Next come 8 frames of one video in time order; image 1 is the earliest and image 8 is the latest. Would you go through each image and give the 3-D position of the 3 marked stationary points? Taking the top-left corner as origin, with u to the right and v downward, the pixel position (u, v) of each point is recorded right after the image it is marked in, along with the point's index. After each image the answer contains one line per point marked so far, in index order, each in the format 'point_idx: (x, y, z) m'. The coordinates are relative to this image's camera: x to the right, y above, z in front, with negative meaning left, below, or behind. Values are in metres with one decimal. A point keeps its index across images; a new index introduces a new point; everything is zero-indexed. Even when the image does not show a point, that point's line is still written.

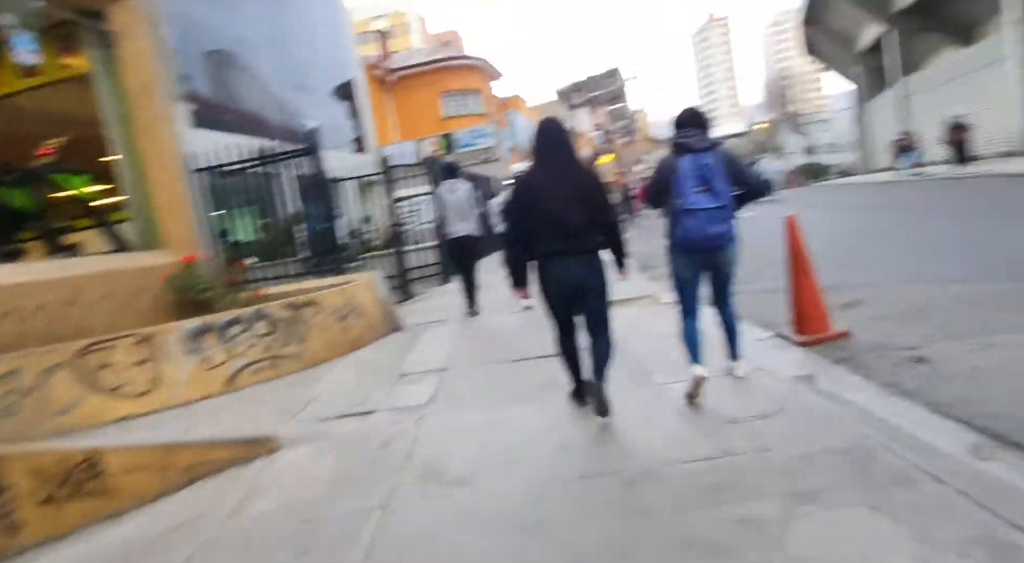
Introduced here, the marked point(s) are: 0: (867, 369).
0: (+2.2, -0.5, +3.8) m
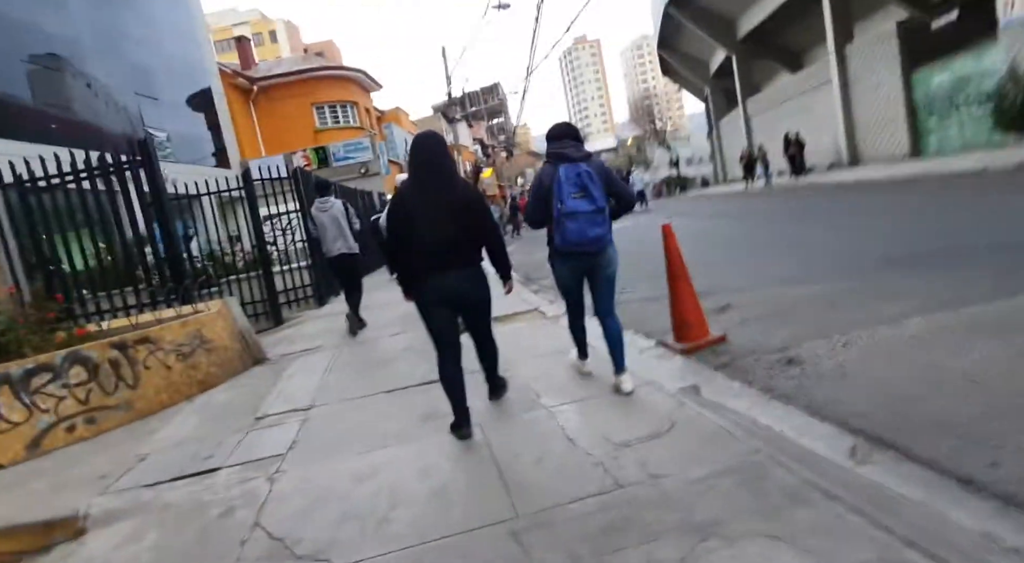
0: (+1.4, -0.6, +3.8) m
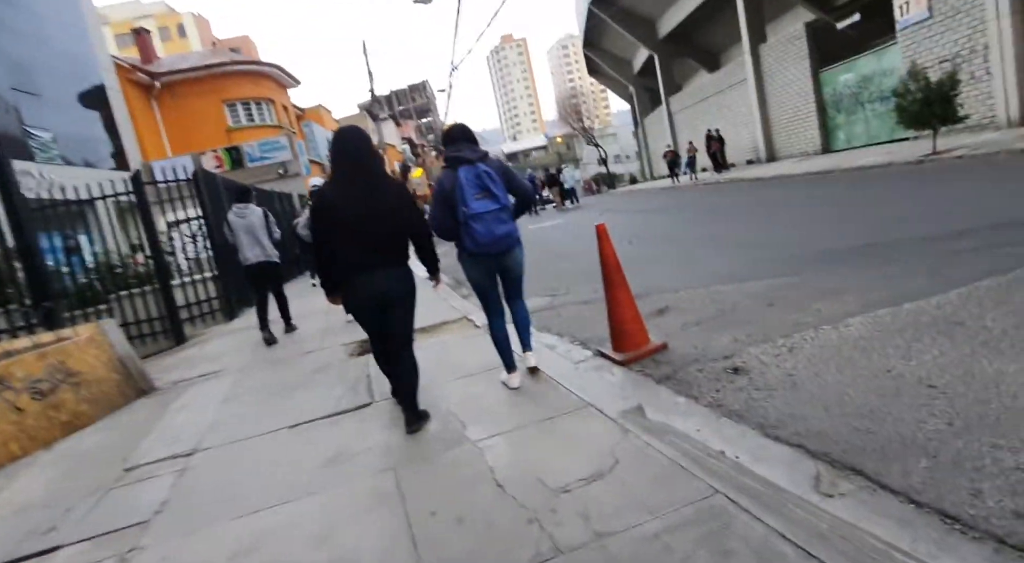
0: (+1.0, -0.6, +3.5) m
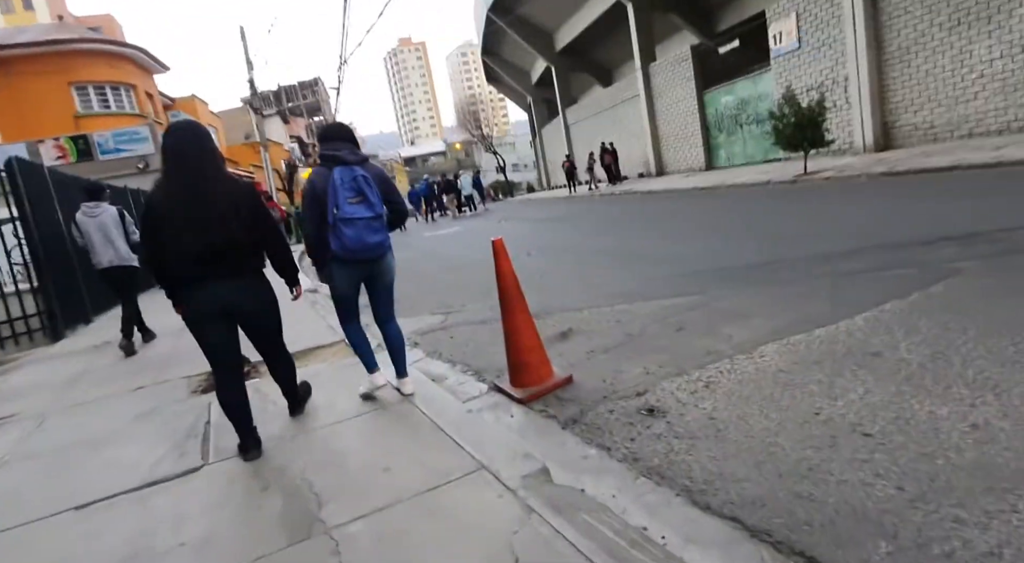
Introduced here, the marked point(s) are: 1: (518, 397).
0: (+0.4, -0.7, +3.0) m
1: (0.0, -0.7, +3.6) m
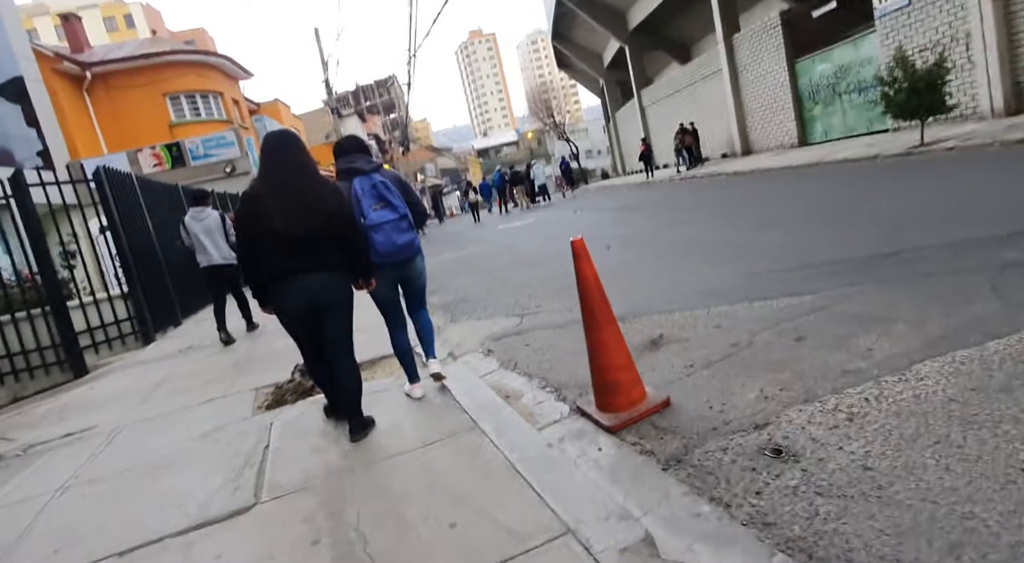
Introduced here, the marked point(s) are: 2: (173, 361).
0: (+0.8, -0.8, +2.4) m
1: (+0.5, -0.7, +3.0) m
2: (-4.1, -0.9, +7.5) m
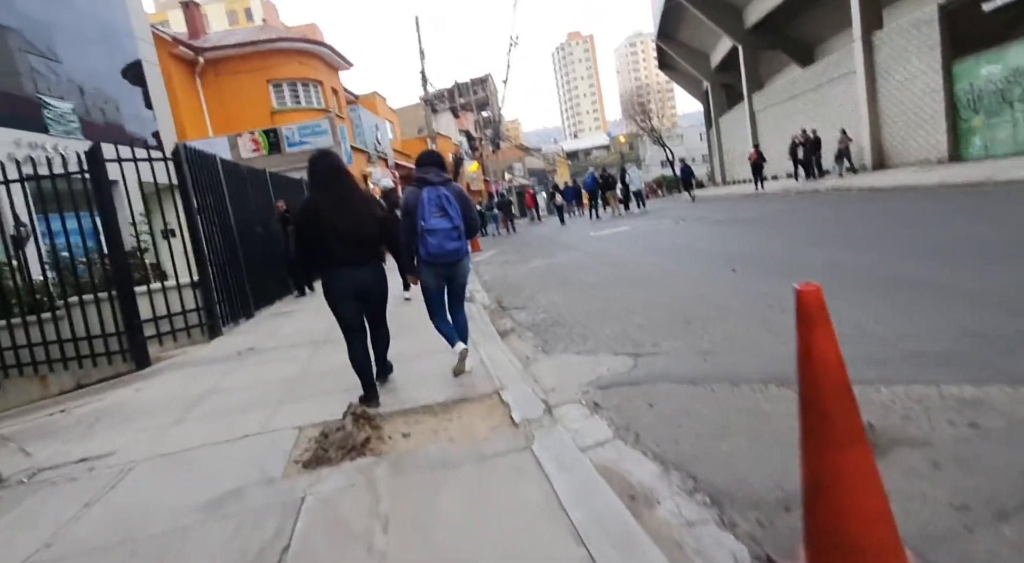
0: (+1.1, -1.0, +1.0) m
1: (+0.9, -0.9, +1.7) m
2: (-3.0, -0.8, +6.7) m
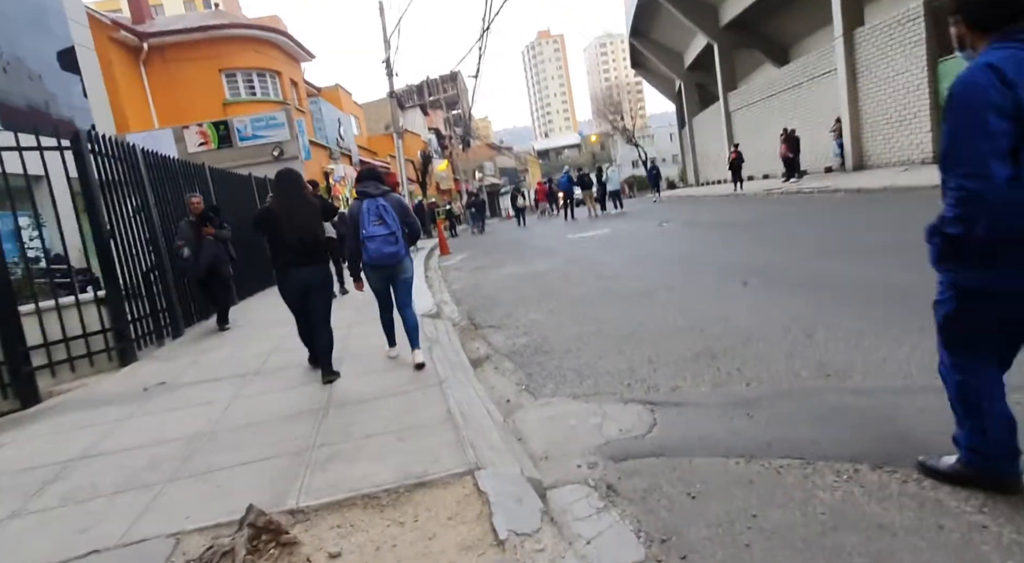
0: (+1.2, -1.2, -0.2) m
1: (+0.9, -1.1, +0.5) m
2: (-3.2, -1.0, +5.3) m
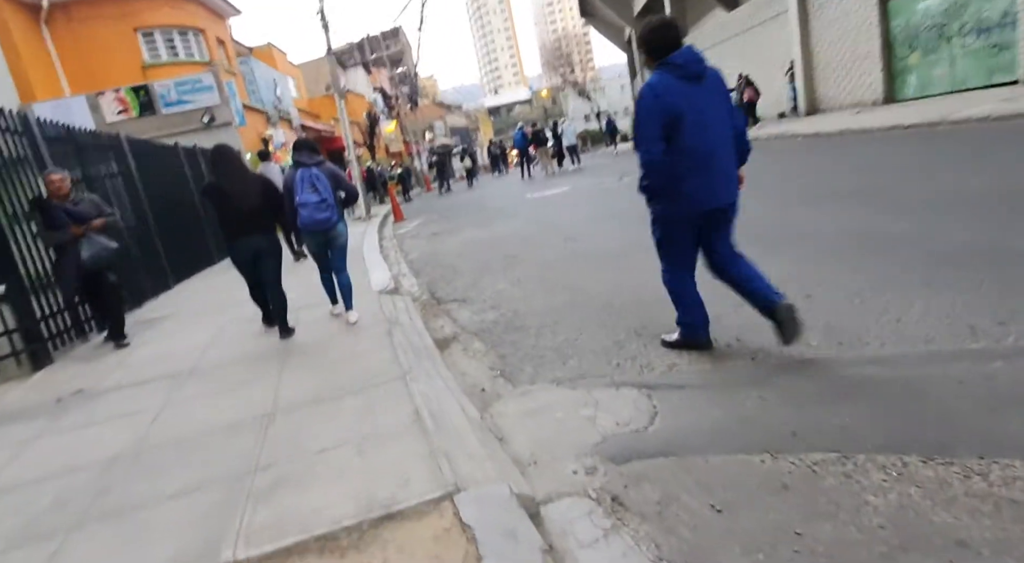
0: (+1.4, -1.2, -0.6) m
1: (+1.1, -1.1, +0.1) m
2: (-3.4, -1.0, +4.6) m
